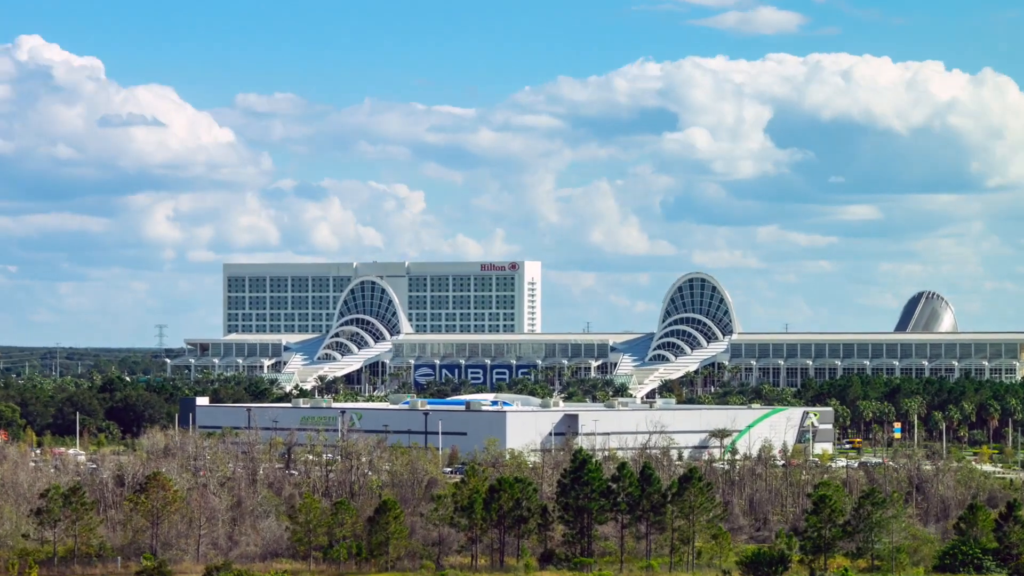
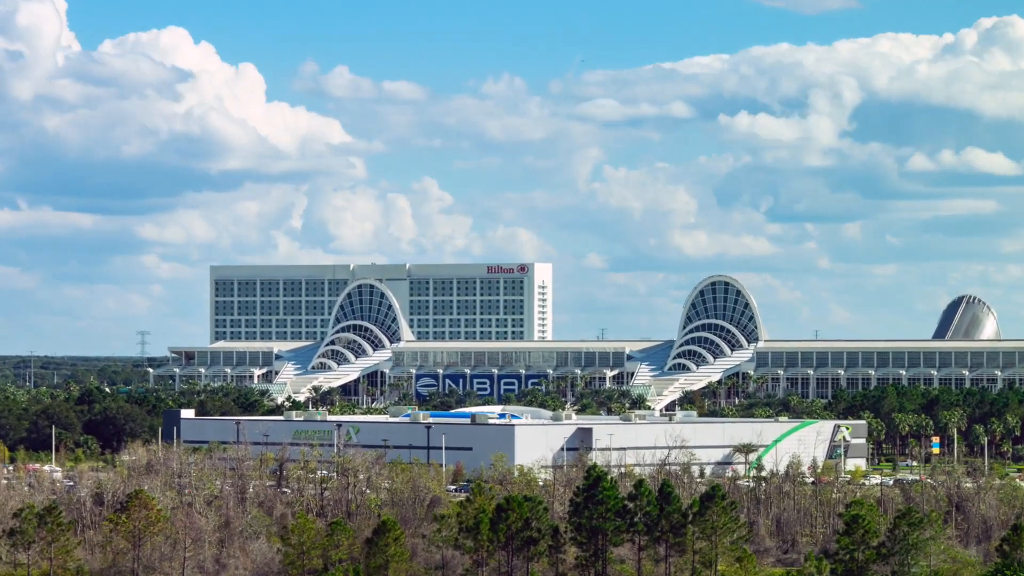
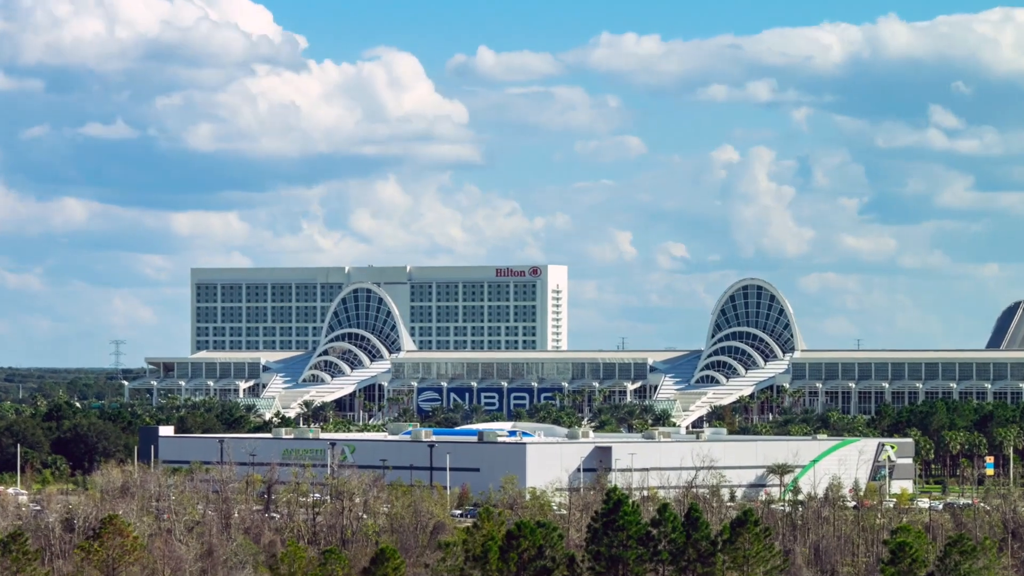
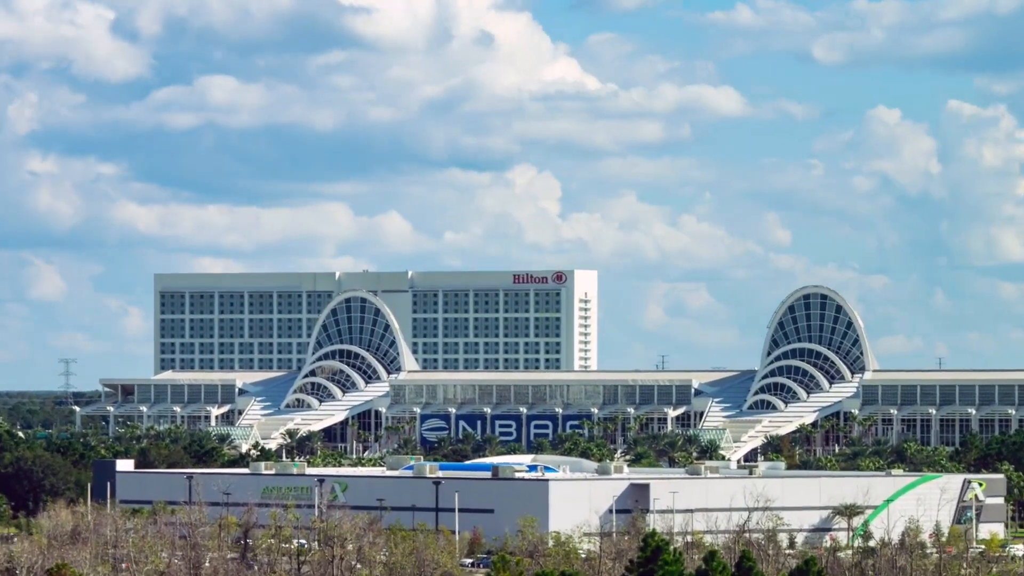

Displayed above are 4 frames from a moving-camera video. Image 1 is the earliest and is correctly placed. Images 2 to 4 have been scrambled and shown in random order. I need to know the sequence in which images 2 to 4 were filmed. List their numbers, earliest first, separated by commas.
2, 3, 4
